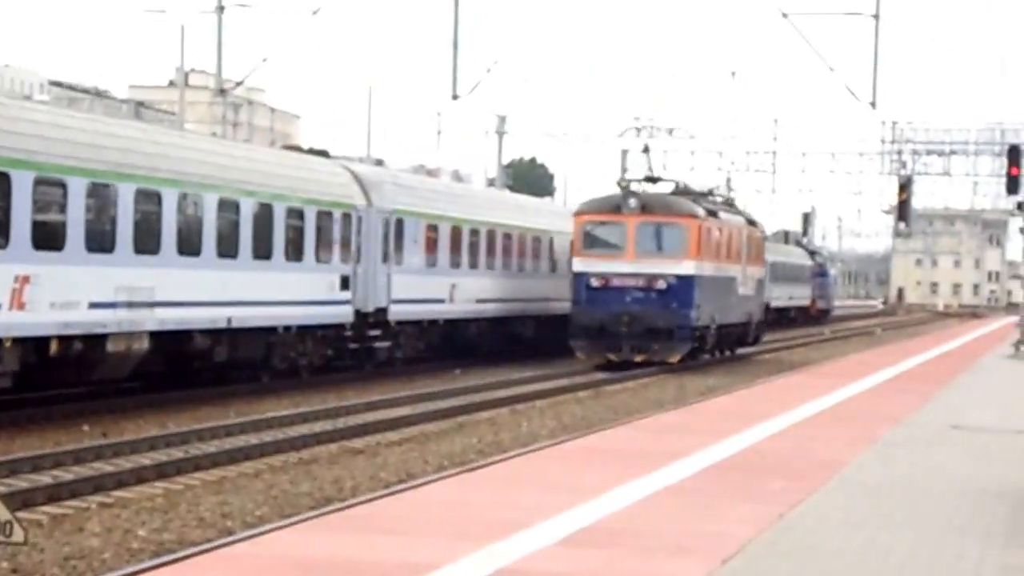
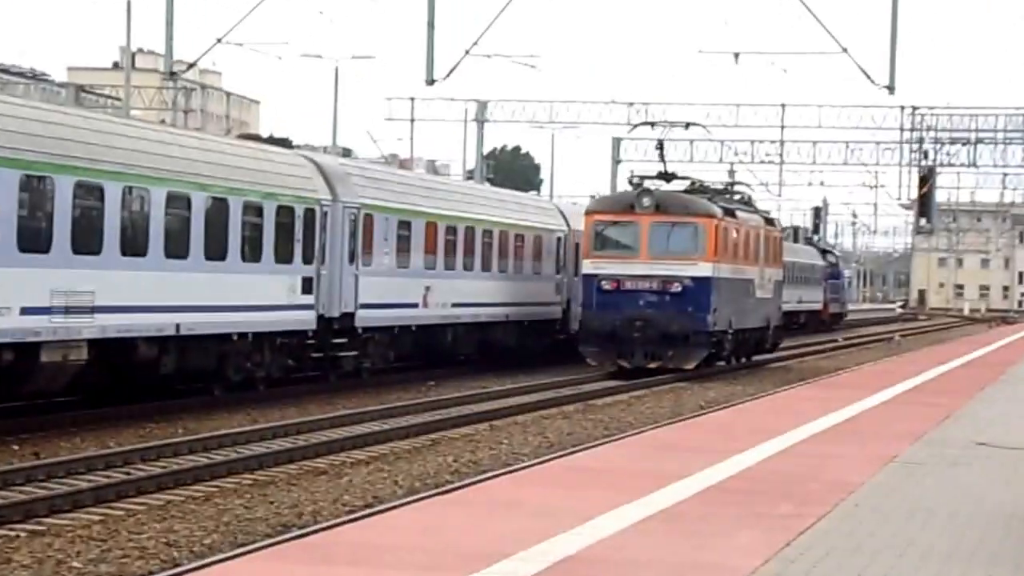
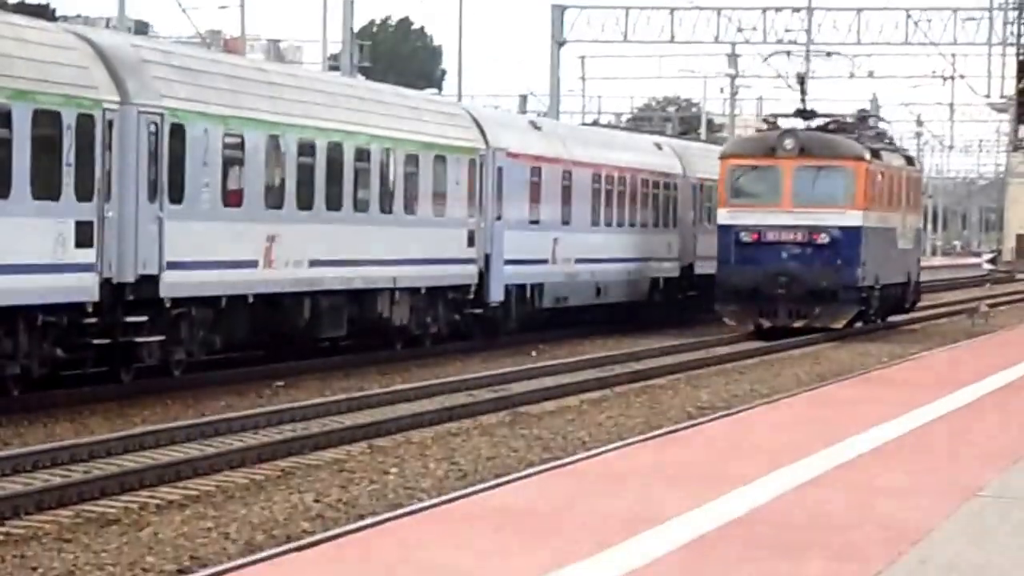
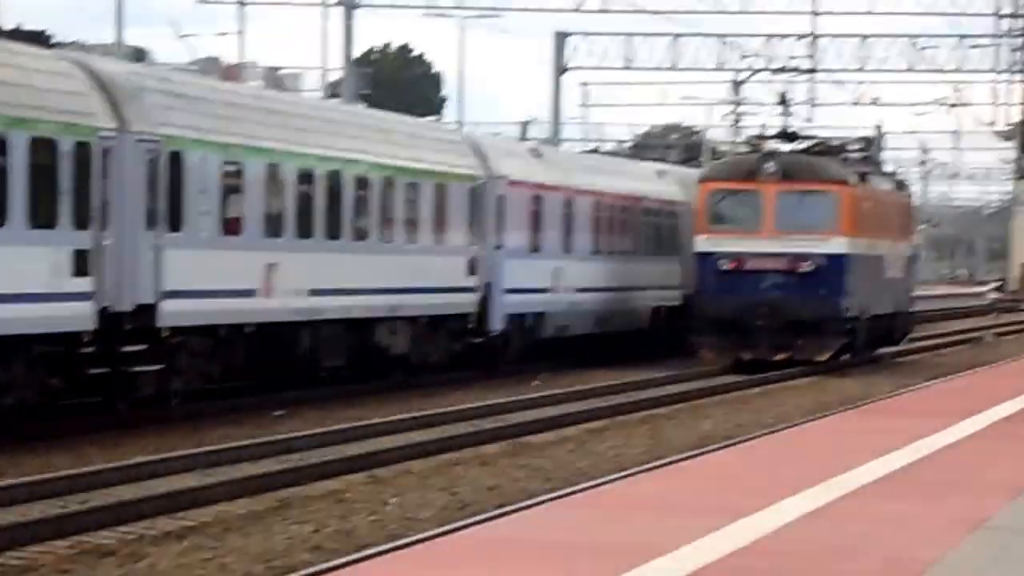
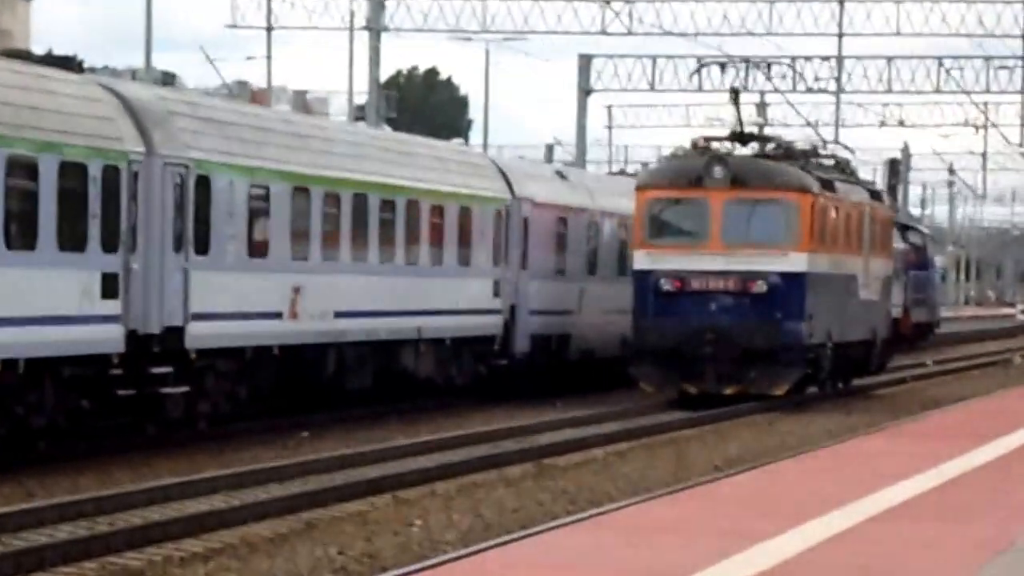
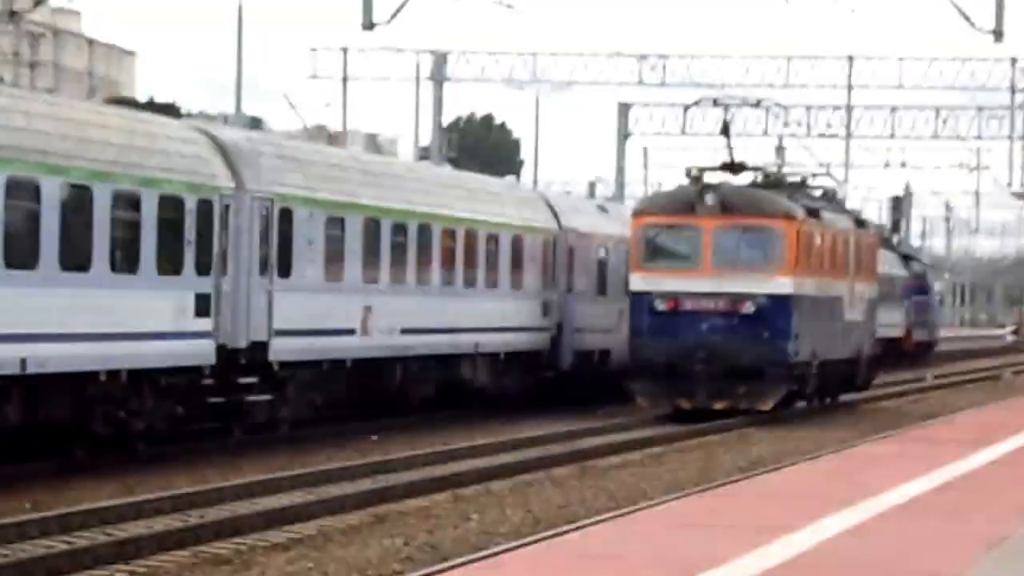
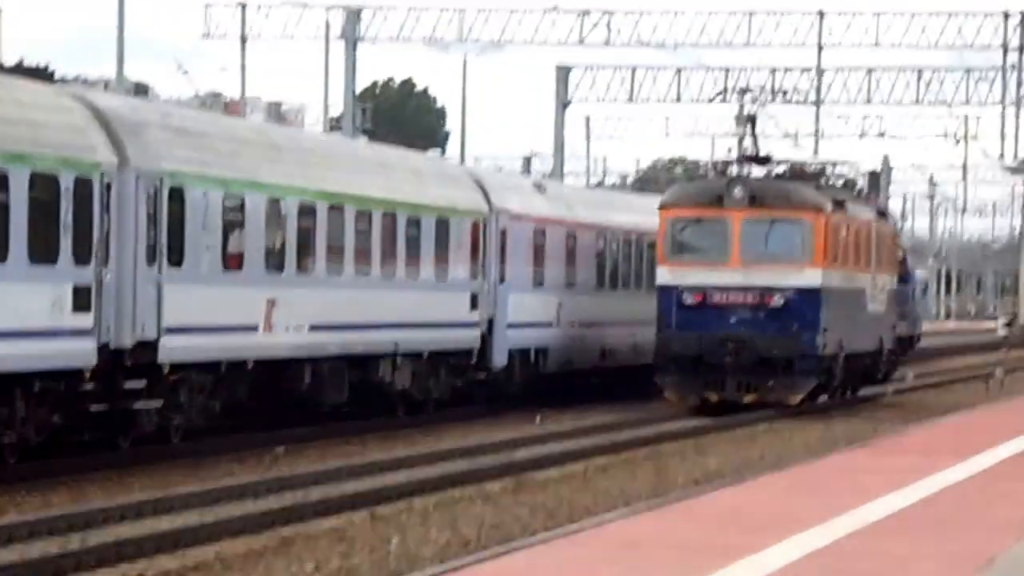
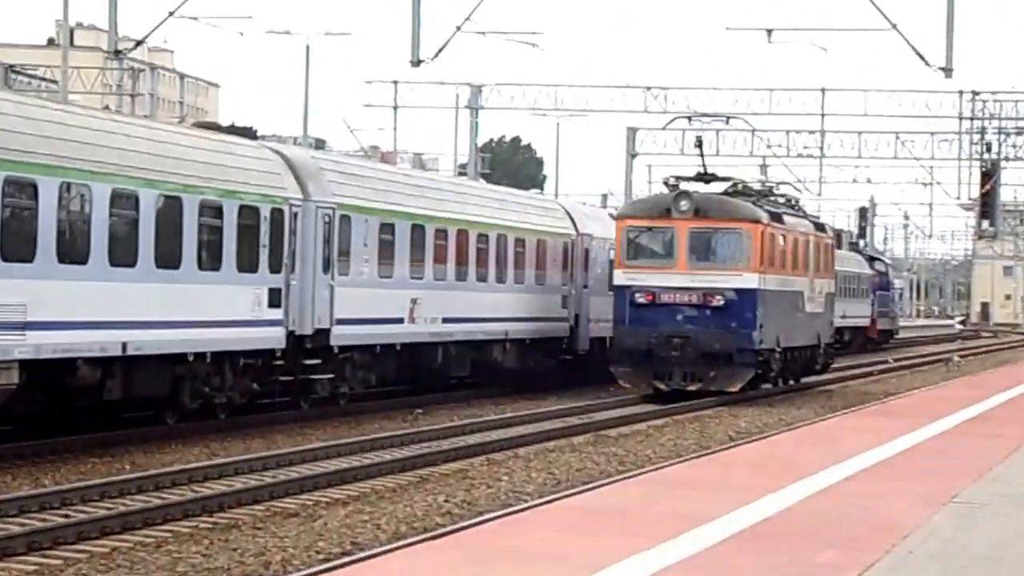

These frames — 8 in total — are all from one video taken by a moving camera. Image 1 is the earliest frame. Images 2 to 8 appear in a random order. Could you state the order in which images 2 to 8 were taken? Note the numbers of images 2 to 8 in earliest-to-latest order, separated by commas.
2, 8, 6, 5, 7, 4, 3
